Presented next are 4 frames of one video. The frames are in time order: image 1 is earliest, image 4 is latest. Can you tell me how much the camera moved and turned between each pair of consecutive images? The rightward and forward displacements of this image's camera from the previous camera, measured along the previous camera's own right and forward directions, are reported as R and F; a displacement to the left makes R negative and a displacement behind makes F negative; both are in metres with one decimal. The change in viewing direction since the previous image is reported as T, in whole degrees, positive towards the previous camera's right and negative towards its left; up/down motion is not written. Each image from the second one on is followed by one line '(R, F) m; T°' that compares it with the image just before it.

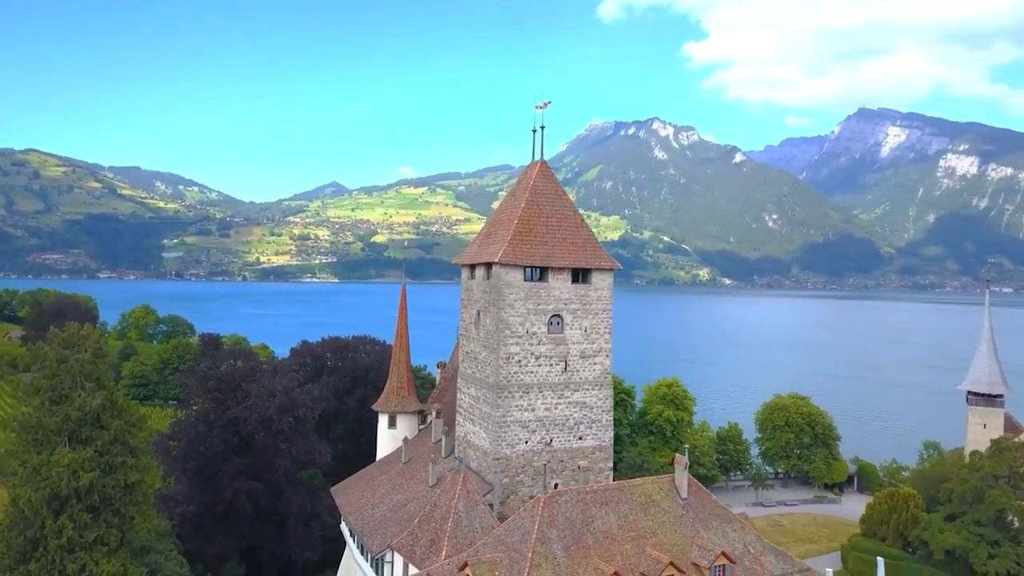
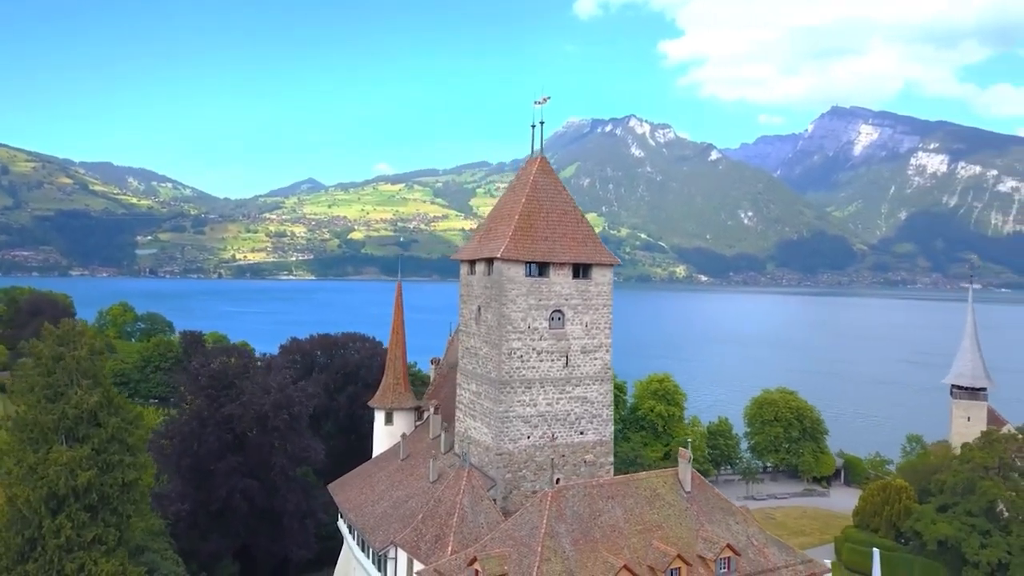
(-0.9, 0.0) m; +2°
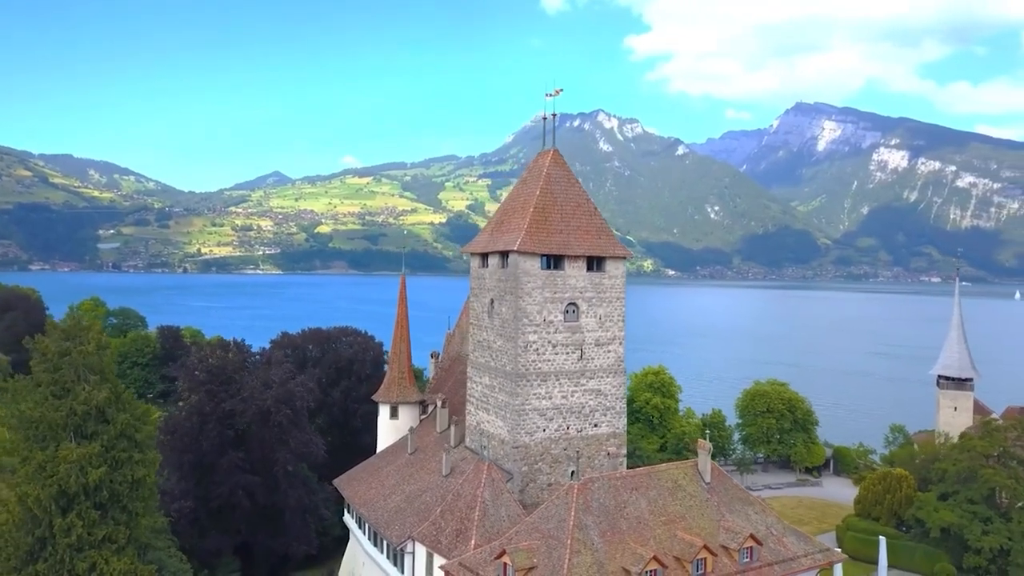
(-1.8, +0.1) m; +2°
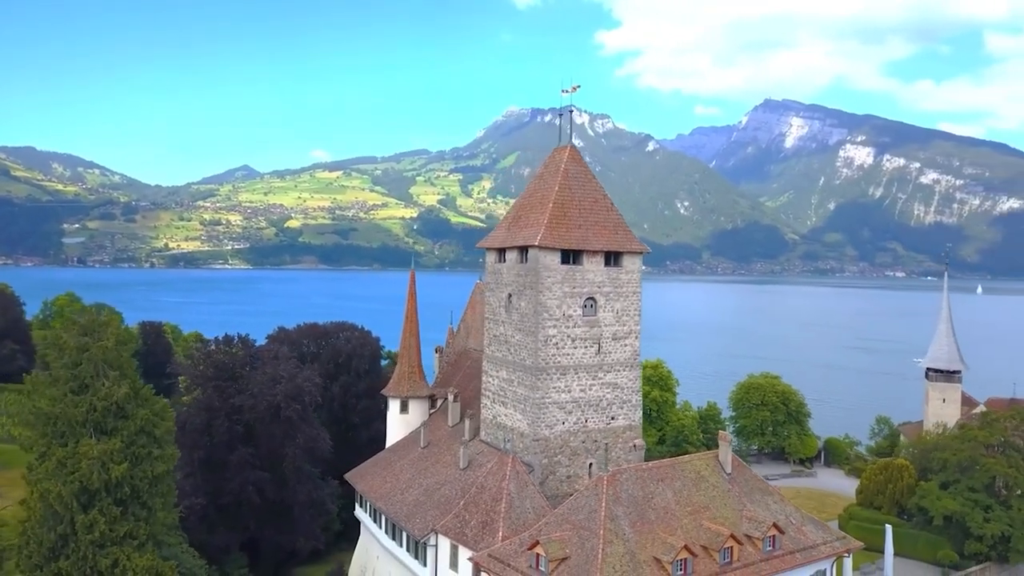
(-1.8, -0.3) m; +2°
